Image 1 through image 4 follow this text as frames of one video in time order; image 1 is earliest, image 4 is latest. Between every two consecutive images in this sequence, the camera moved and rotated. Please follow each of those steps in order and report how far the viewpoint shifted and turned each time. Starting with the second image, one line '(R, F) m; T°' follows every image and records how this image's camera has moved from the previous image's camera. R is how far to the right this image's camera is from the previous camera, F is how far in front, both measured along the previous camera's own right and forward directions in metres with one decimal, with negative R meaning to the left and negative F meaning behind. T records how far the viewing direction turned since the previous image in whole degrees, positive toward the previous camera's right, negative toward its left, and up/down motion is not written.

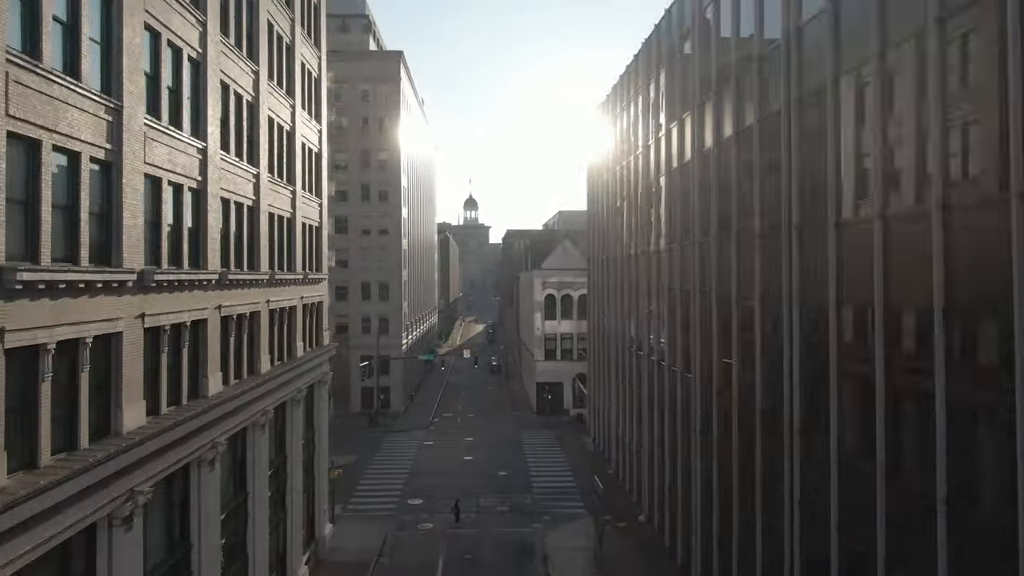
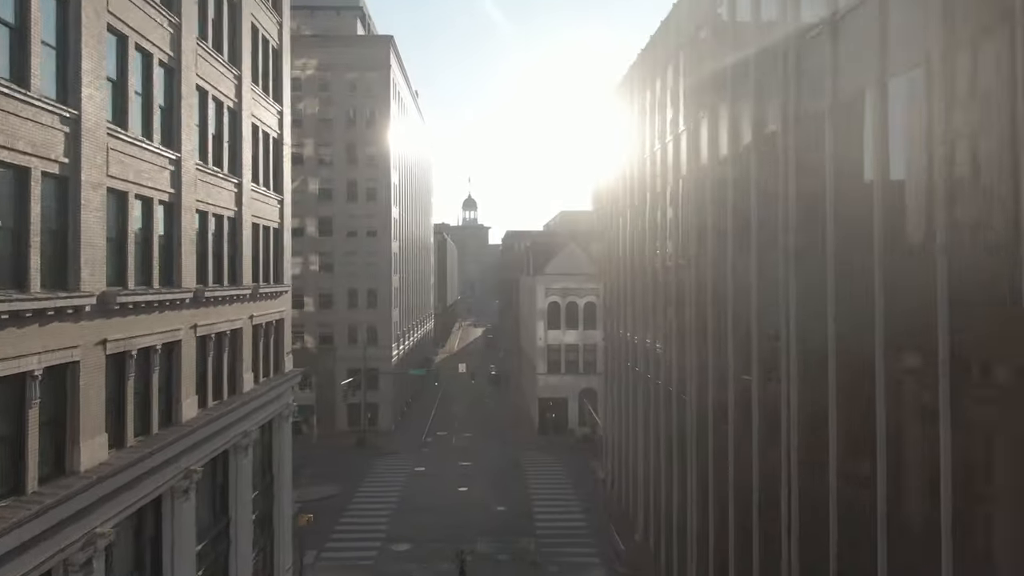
(0.0, +4.7) m; 0°
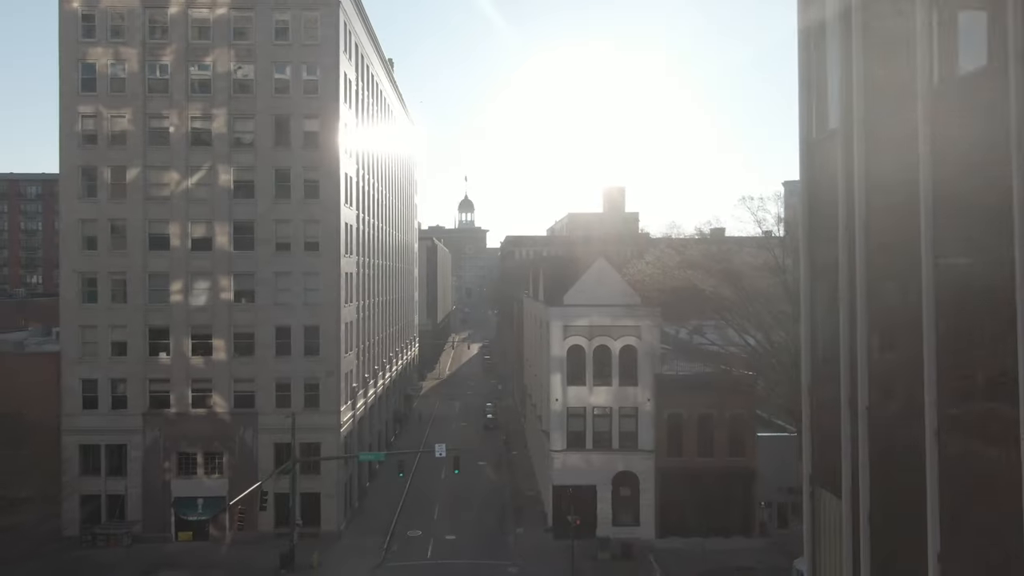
(-0.2, +15.7) m; 0°
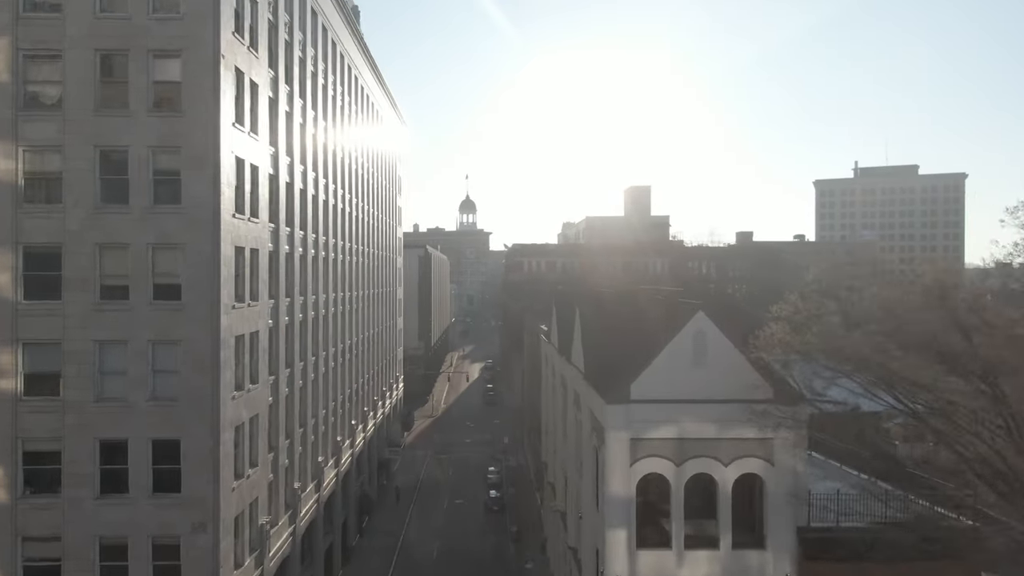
(-0.5, +15.9) m; 0°
